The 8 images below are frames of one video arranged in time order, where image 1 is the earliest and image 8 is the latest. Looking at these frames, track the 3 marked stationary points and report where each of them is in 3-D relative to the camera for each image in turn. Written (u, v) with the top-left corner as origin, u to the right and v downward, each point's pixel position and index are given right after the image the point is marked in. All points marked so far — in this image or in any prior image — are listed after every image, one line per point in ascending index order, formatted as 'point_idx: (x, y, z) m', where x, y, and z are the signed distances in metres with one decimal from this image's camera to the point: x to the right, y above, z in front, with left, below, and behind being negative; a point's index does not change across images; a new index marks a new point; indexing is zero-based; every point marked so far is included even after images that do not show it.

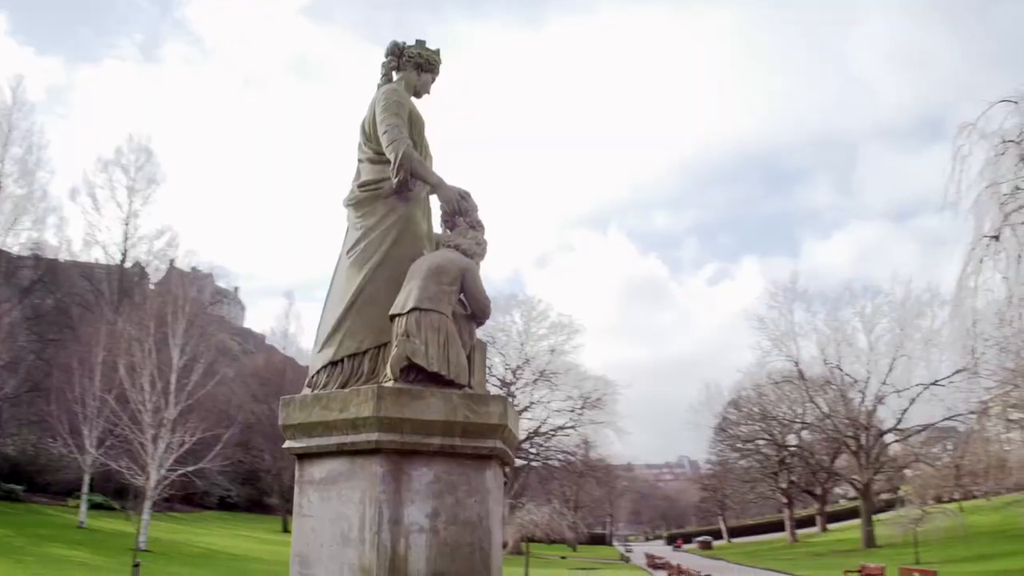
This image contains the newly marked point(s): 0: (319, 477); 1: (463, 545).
0: (-1.0, -1.0, +4.5) m
1: (-0.3, -1.4, +4.4) m
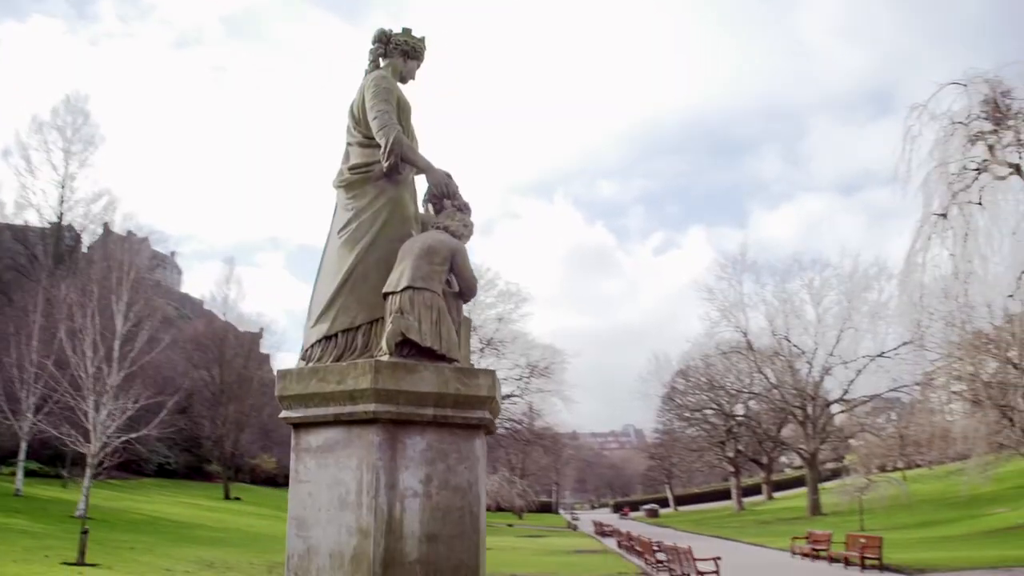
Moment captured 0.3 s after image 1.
0: (-1.1, -0.9, +4.6) m
1: (-0.3, -1.2, +4.5) m
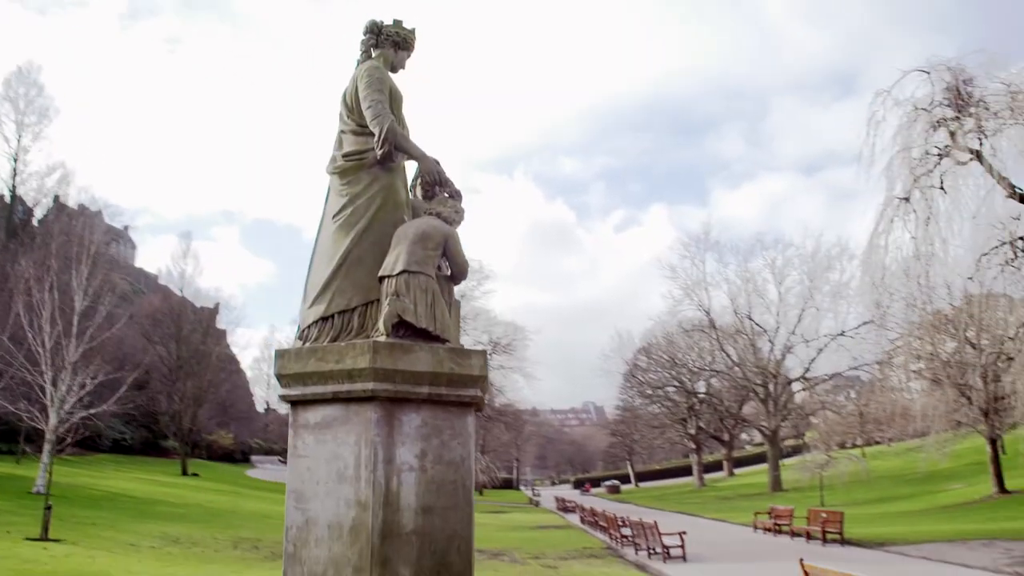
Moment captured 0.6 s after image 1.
0: (-1.1, -0.7, +4.6) m
1: (-0.3, -1.1, +4.6) m
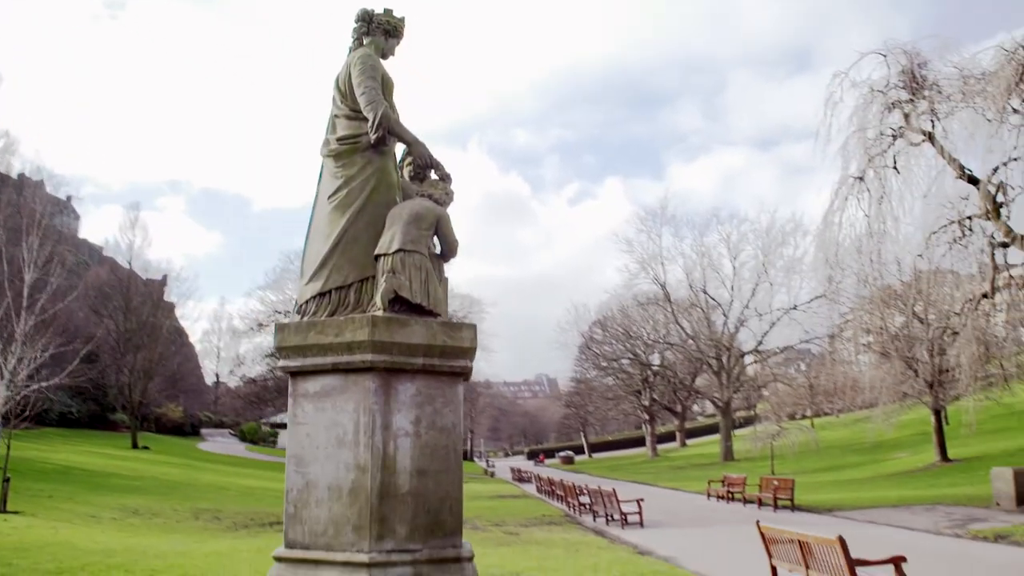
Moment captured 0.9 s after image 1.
0: (-1.2, -0.6, +4.9) m
1: (-0.4, -1.0, +4.9) m
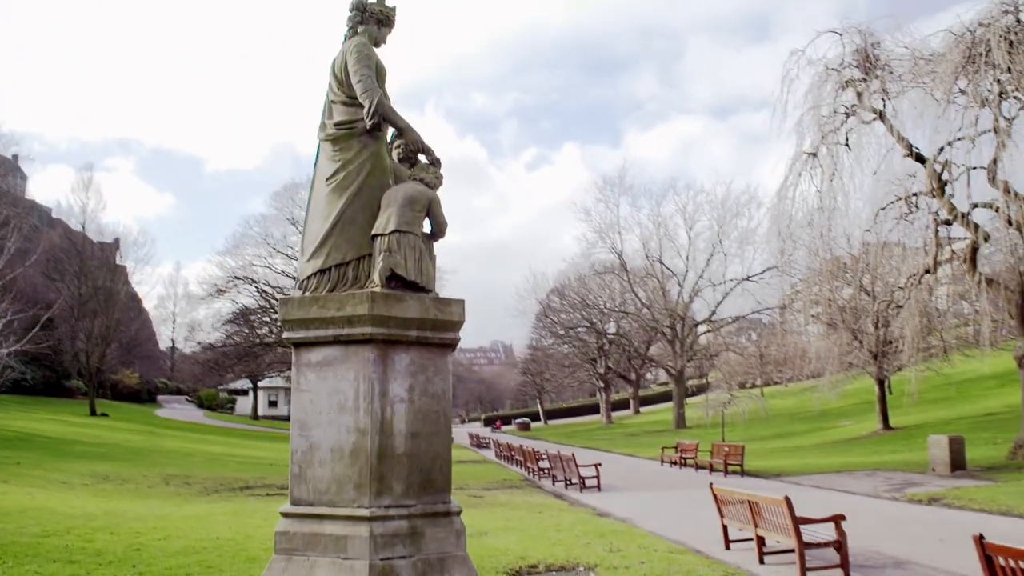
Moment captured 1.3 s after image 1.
0: (-1.3, -0.4, +5.3) m
1: (-0.5, -0.8, +5.3) m
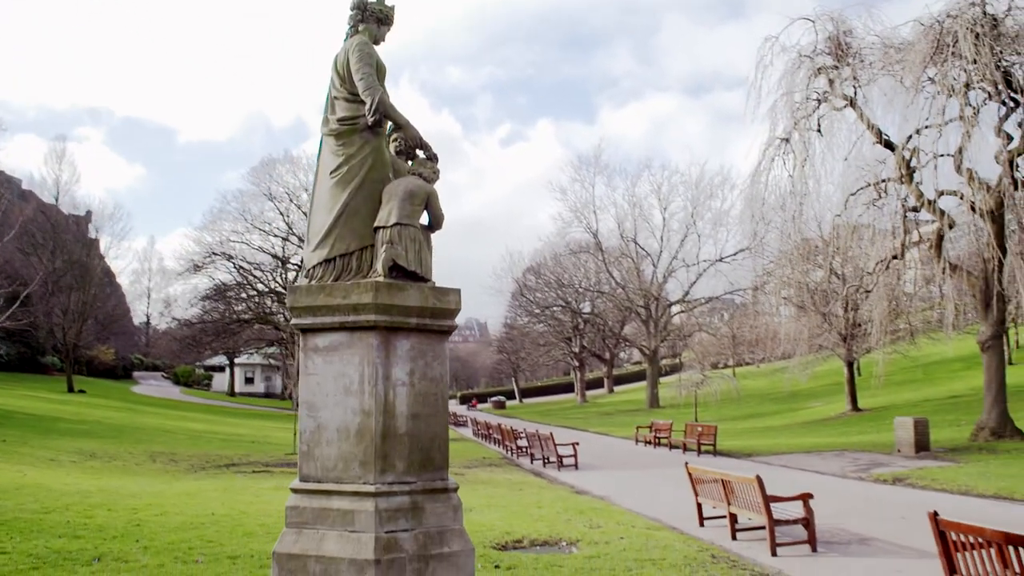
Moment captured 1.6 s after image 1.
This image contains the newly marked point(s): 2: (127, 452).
0: (-1.3, -0.4, +5.6) m
1: (-0.5, -0.8, +5.7) m
2: (-9.5, -4.0, +20.0) m
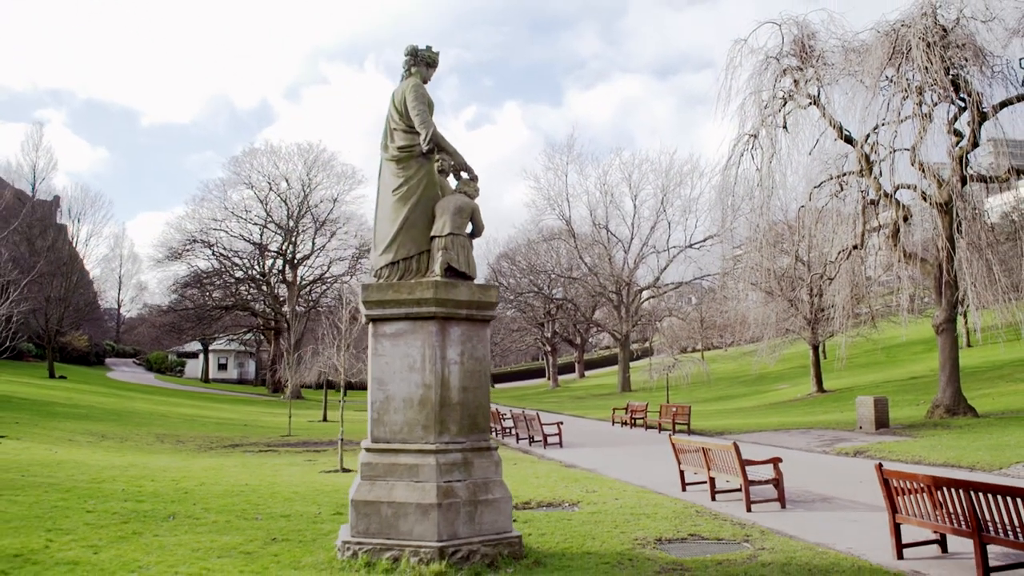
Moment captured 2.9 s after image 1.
0: (-1.1, -0.4, +6.8) m
1: (-0.3, -0.7, +7.0) m
2: (-9.8, -3.8, +20.9) m
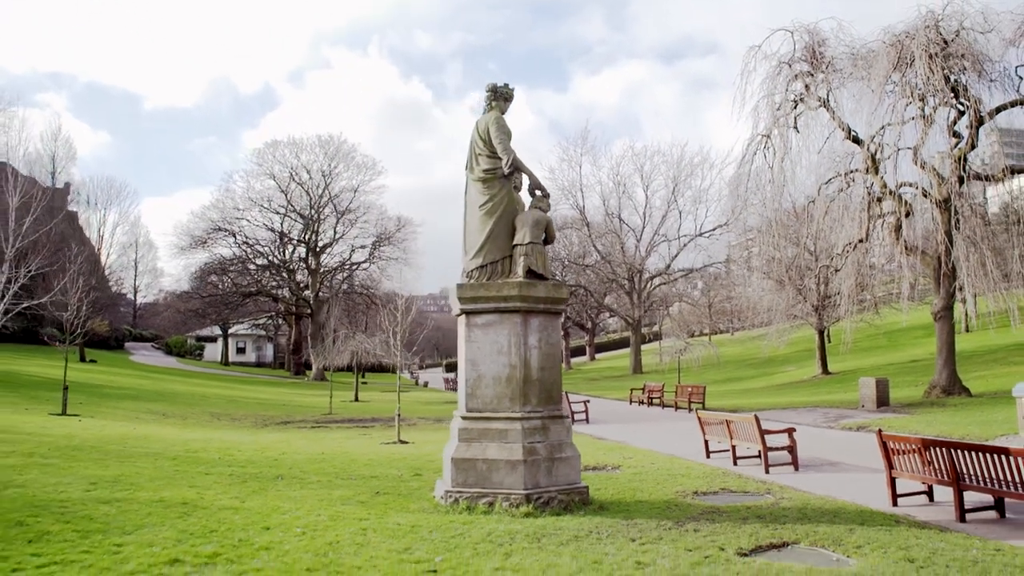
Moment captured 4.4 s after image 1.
0: (-0.3, -0.3, +8.4) m
1: (+0.4, -0.7, +8.5) m
2: (-9.0, -3.5, +22.6) m
